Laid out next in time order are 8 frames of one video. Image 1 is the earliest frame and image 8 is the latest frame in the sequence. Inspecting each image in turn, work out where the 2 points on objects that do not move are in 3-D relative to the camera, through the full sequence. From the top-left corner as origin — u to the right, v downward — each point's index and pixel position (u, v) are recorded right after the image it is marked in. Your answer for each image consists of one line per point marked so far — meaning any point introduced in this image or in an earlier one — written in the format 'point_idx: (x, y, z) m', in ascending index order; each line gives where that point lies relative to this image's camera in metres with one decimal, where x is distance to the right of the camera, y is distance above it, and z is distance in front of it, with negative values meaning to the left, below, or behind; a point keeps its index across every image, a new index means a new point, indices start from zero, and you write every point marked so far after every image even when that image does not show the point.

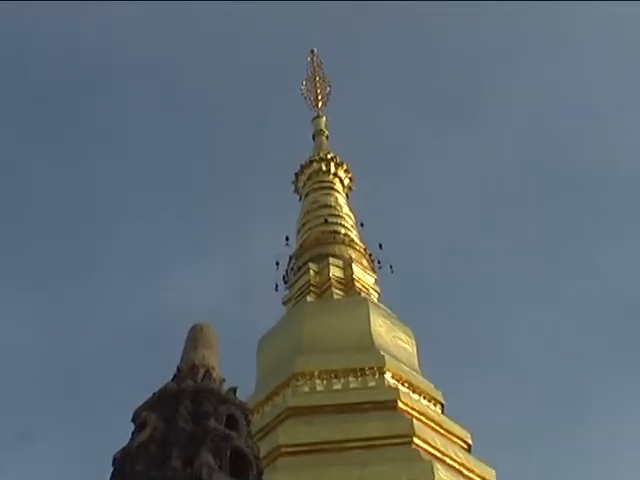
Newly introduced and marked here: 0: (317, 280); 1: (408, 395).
0: (-0.1, -0.3, +8.8) m
1: (+0.7, -1.2, +8.1) m
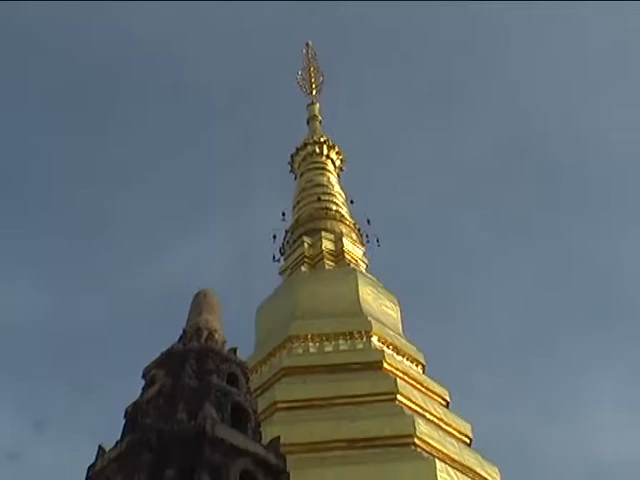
0: (-0.1, -0.1, +9.6) m
1: (+0.6, -1.0, +8.9) m
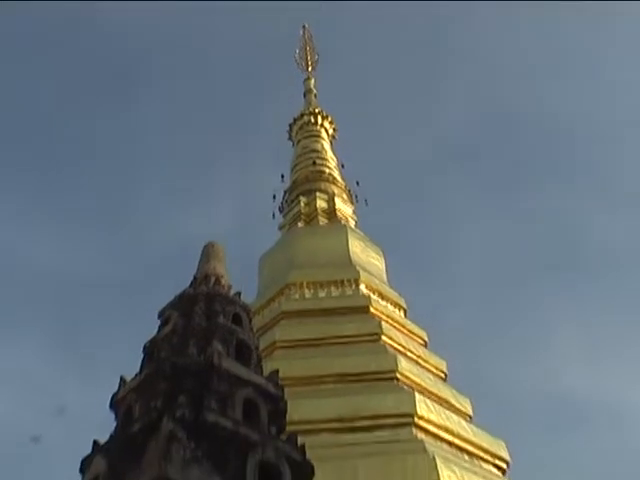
0: (-0.2, +0.3, +10.7) m
1: (+0.6, -0.6, +10.0) m
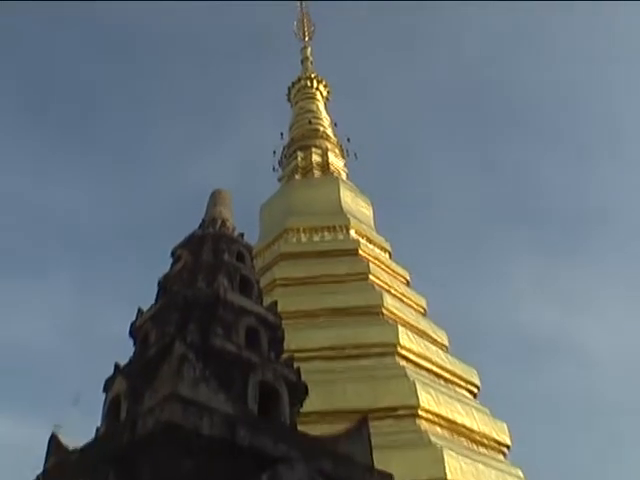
0: (-0.2, +0.9, +11.9) m
1: (+0.5, -0.1, +11.2) m
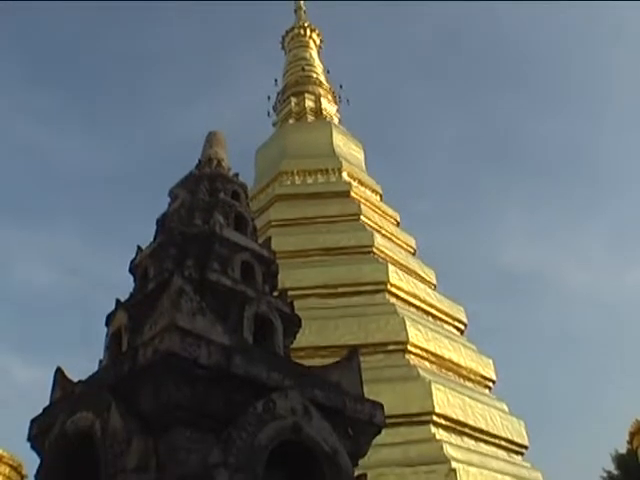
0: (-0.3, +1.6, +12.2) m
1: (+0.5, +0.6, +11.5) m
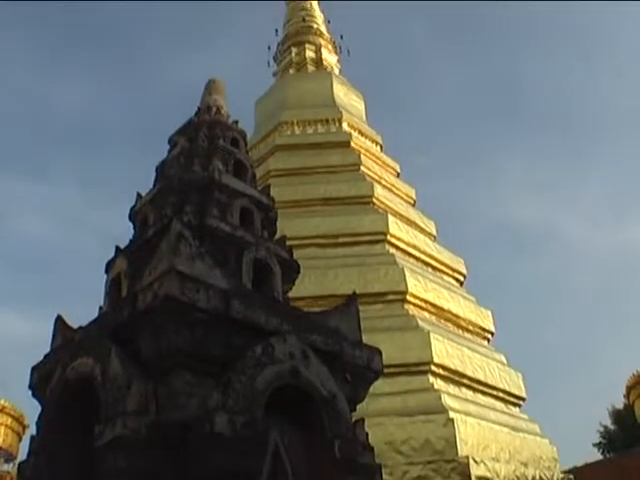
0: (-0.3, +2.2, +12.2) m
1: (+0.5, +1.2, +11.6) m
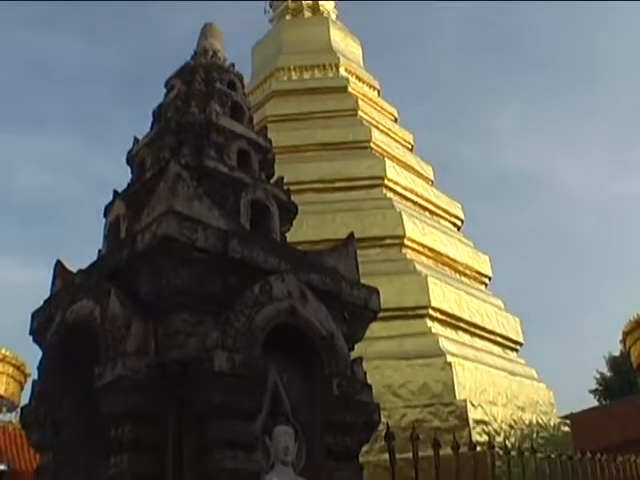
0: (-0.3, +2.8, +12.2) m
1: (+0.4, +1.8, +11.6) m
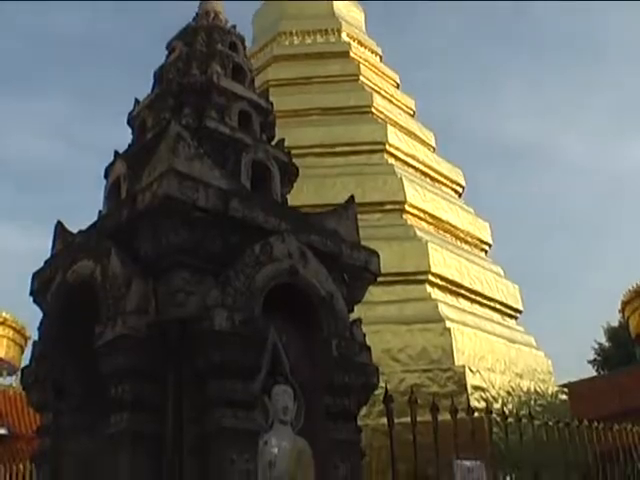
0: (-0.3, +3.2, +12.2) m
1: (+0.4, +2.2, +11.6) m
